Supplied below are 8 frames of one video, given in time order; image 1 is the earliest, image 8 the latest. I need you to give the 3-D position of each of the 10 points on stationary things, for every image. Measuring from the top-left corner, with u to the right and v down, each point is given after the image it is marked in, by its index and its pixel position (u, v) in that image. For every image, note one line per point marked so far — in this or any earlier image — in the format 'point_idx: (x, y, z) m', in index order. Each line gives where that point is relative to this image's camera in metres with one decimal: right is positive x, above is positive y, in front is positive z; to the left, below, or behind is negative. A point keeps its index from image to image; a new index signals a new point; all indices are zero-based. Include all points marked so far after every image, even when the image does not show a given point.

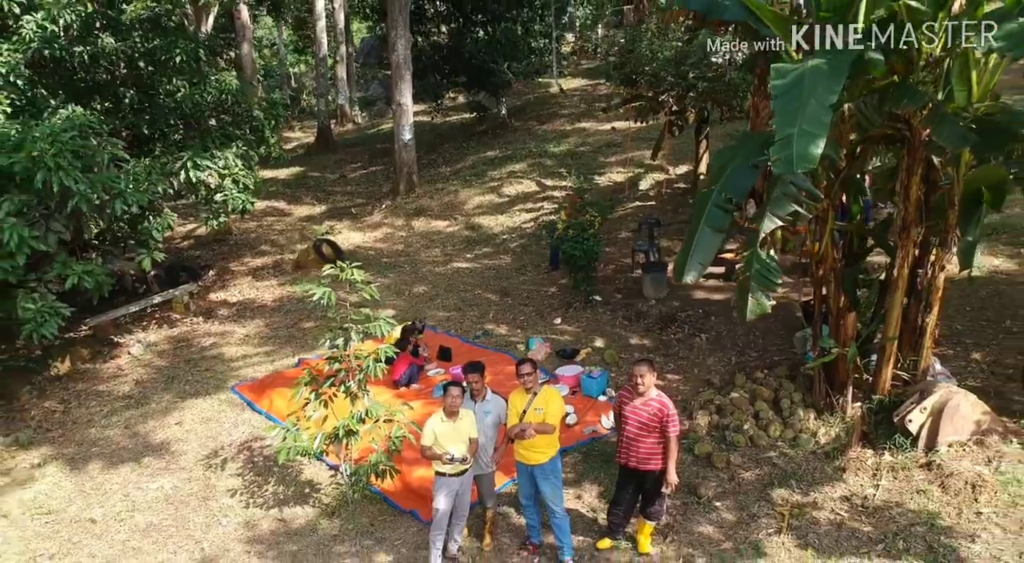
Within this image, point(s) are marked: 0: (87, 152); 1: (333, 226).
0: (-3.4, +1.0, +6.2) m
1: (-2.8, +0.9, +11.9) m
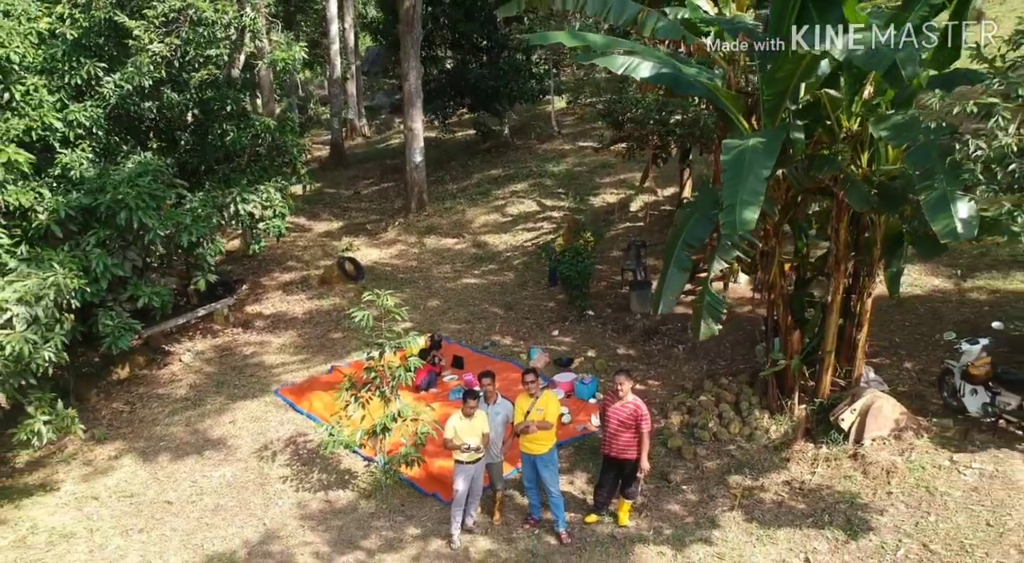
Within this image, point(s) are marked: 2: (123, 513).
0: (-3.3, +0.8, +7.4) m
1: (-2.7, +0.7, +13.0) m
2: (-3.3, -2.0, +6.6) m
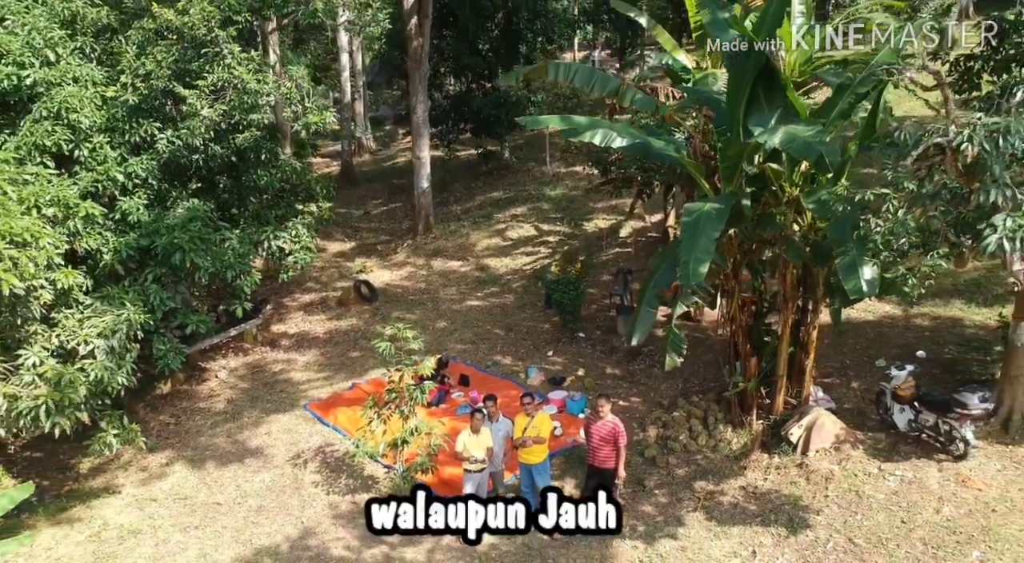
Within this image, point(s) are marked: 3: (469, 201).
0: (-3.3, +0.5, +8.5) m
1: (-2.7, +0.3, +14.1) m
2: (-3.3, -2.3, +7.7) m
3: (-1.0, +1.8, +17.2) m
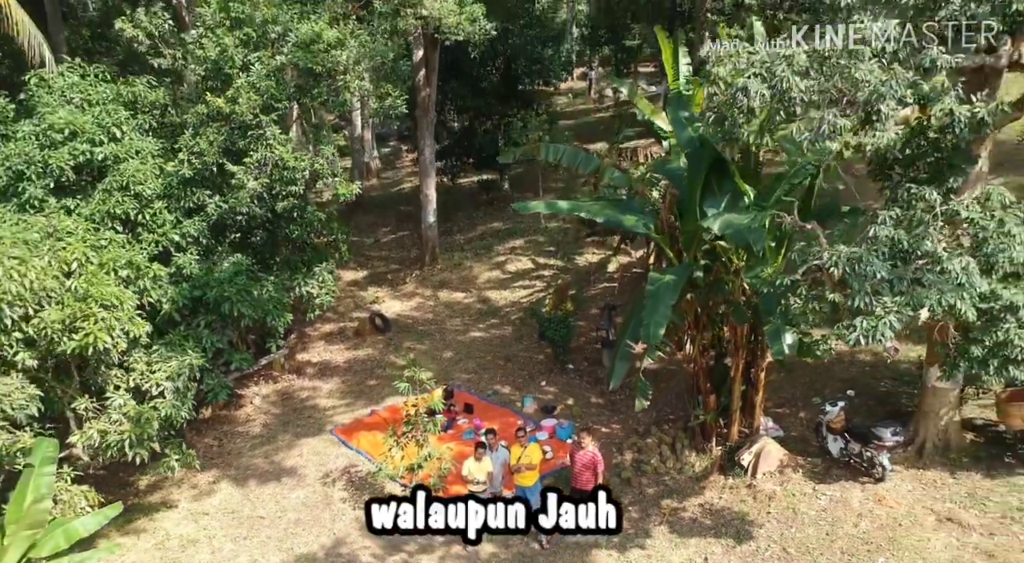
0: (-3.3, -0.1, +9.9) m
1: (-2.7, -0.3, +15.6) m
2: (-3.4, -2.9, +9.1) m
3: (-1.0, +1.2, +18.6) m
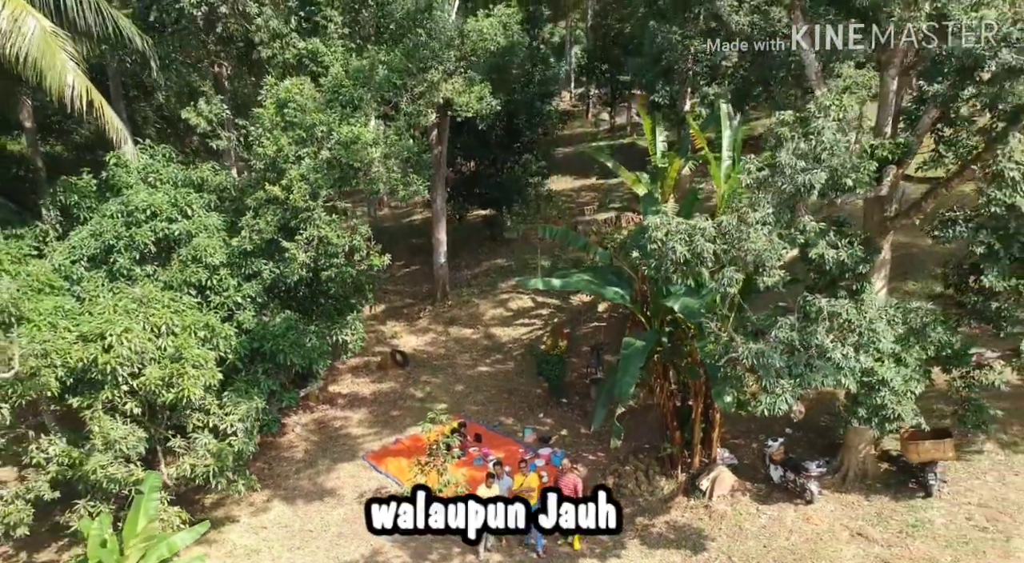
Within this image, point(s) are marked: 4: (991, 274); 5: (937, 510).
0: (-3.3, -0.9, +12.0) m
1: (-2.7, -1.1, +17.6) m
2: (-3.3, -3.7, +11.2) m
3: (-0.9, +0.4, +20.7) m
4: (+5.6, +0.2, +8.8) m
5: (+5.4, -2.9, +9.8) m
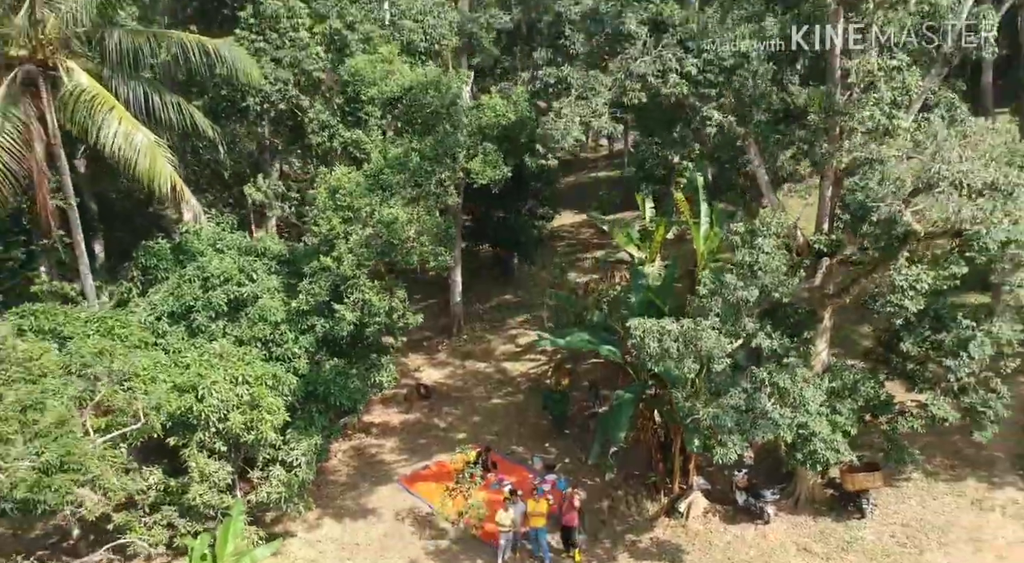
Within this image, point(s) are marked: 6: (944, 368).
0: (-3.1, -1.9, +14.3) m
1: (-2.5, -2.1, +20.0) m
2: (-3.1, -4.7, +13.5) m
3: (-0.7, -0.6, +23.0) m
4: (+5.8, -0.8, +11.1) m
5: (+5.6, -3.9, +12.1) m
6: (+6.2, -1.2, +11.1) m
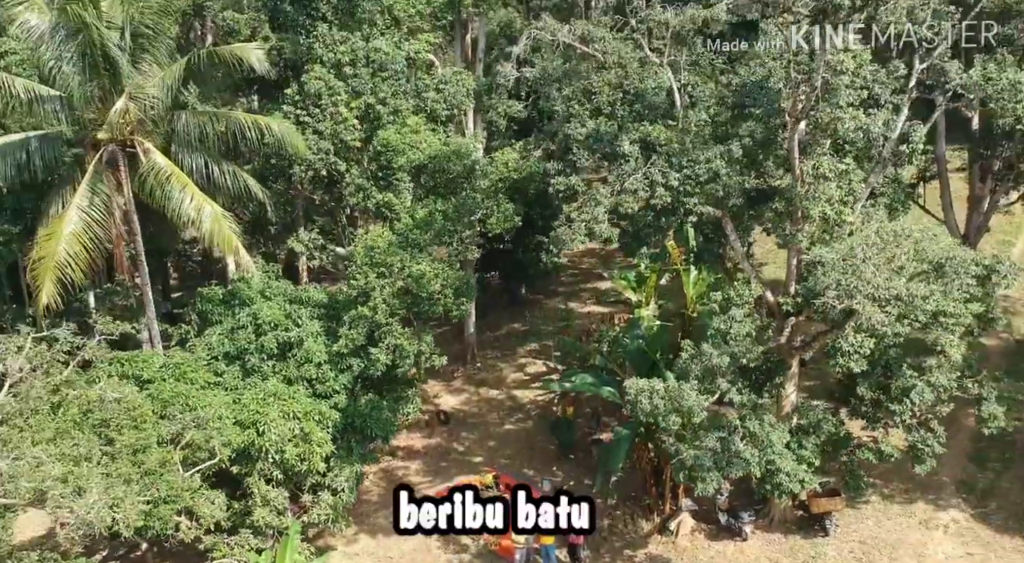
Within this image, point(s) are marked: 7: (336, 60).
0: (-2.8, -2.9, +16.4) m
1: (-2.2, -3.1, +22.1) m
2: (-2.8, -5.7, +15.6) m
3: (-0.4, -1.6, +25.1) m
4: (+6.0, -1.8, +13.2) m
5: (+5.9, -4.9, +14.2) m
6: (+6.5, -2.2, +13.2) m
7: (-3.9, +4.9, +17.1) m
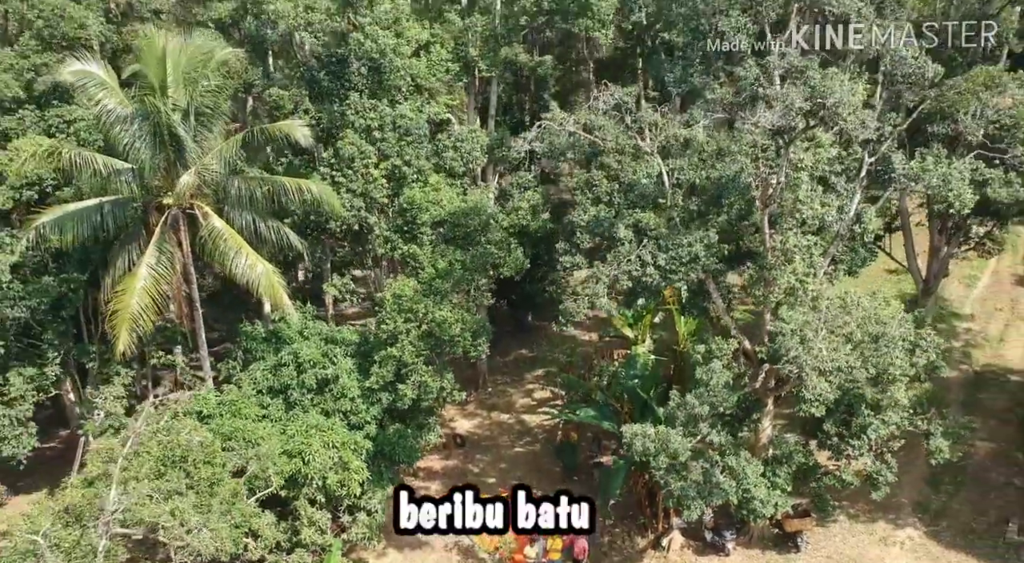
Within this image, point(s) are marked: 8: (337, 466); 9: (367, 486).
0: (-2.6, -3.9, +18.6) m
1: (-1.9, -4.1, +24.2) m
2: (-2.6, -6.7, +17.8) m
3: (-0.2, -2.7, +27.2) m
4: (+6.3, -2.8, +15.4) m
5: (+6.1, -5.9, +16.3) m
6: (+6.8, -3.2, +15.4) m
7: (-3.6, +3.9, +19.2) m
8: (-3.8, -4.0, +16.6) m
9: (-3.3, -4.6, +17.5) m
